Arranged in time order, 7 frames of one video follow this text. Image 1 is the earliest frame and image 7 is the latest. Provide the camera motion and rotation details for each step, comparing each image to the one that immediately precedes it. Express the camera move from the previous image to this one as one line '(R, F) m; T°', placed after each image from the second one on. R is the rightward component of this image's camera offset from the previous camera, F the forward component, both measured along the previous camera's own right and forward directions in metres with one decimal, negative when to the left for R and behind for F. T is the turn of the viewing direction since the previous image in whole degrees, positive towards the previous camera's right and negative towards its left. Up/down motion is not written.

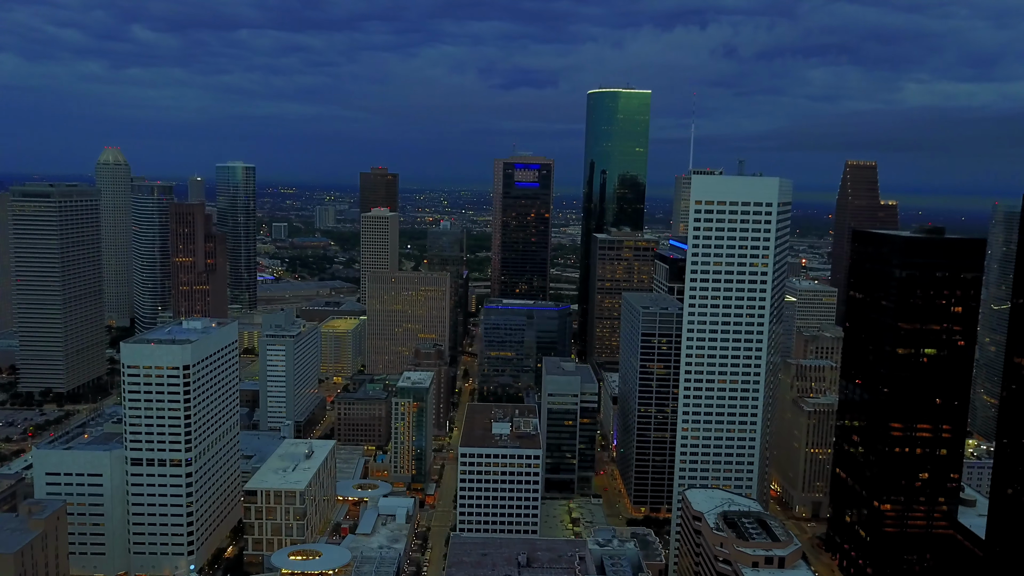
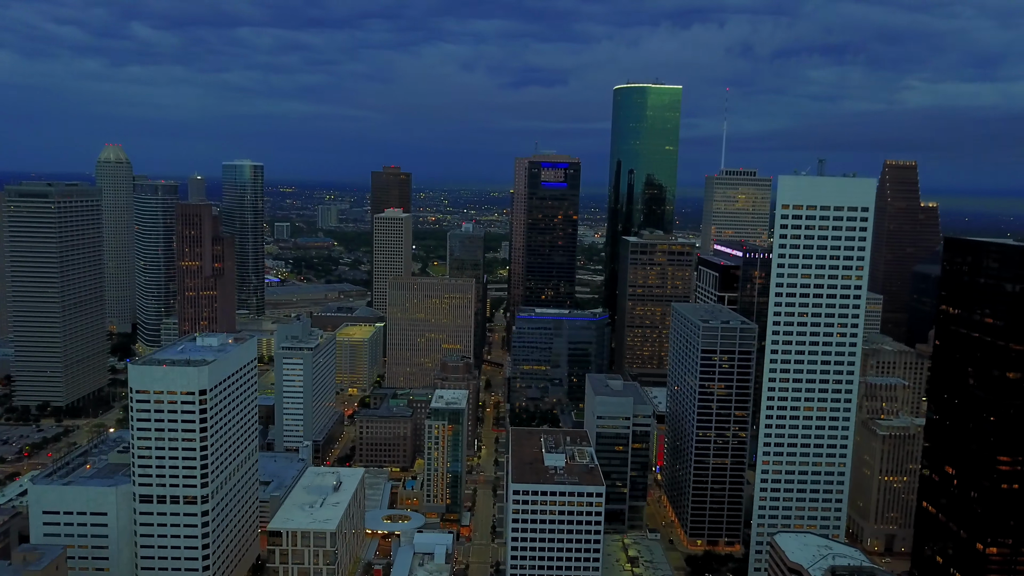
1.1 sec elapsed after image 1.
(-5.6, +9.9) m; 0°
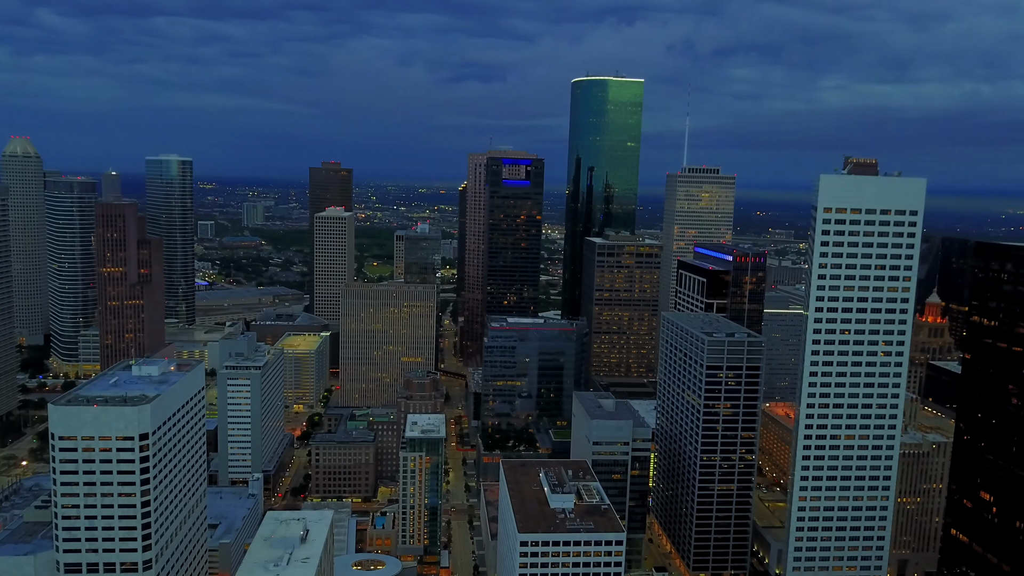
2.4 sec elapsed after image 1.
(-6.0, +11.2) m; +5°
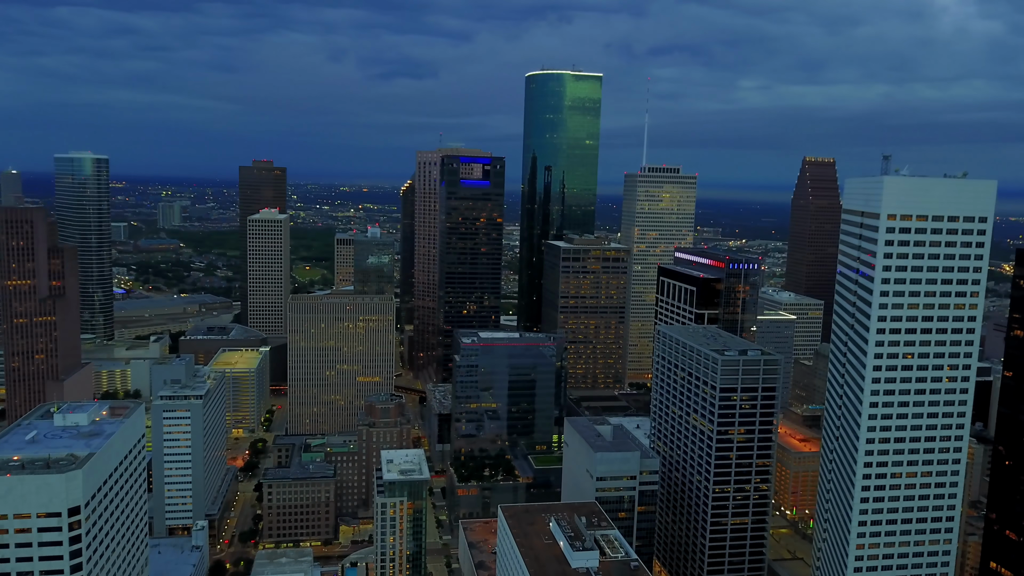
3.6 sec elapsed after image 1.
(-6.3, +11.2) m; +5°
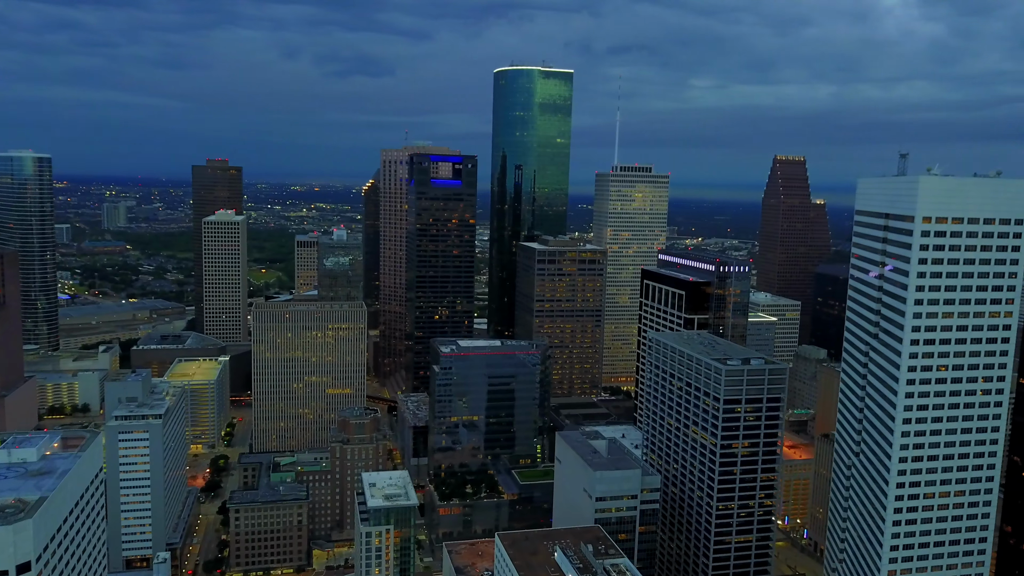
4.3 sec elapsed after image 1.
(-3.3, +5.5) m; +3°
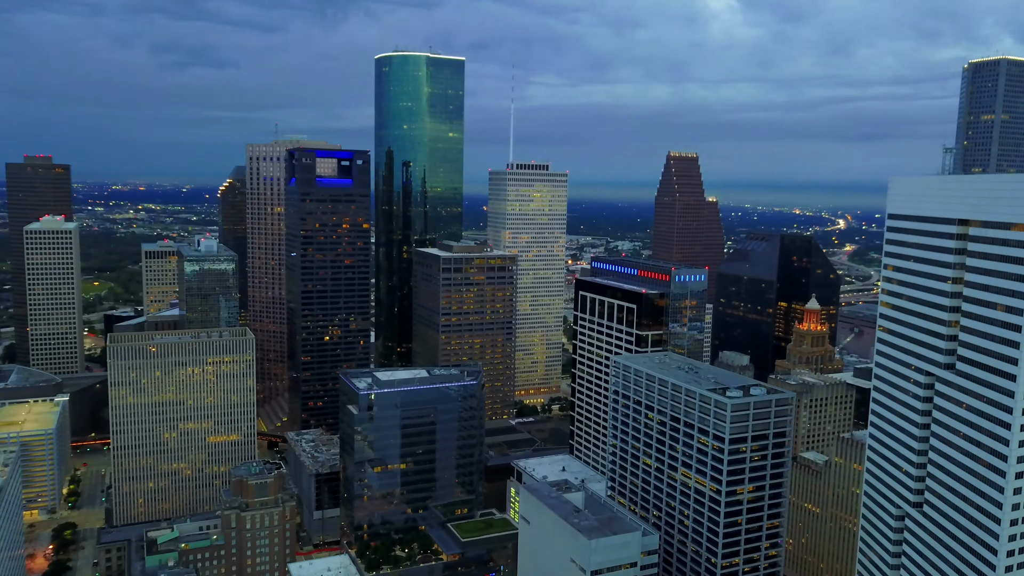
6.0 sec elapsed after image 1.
(-8.6, +16.0) m; +11°
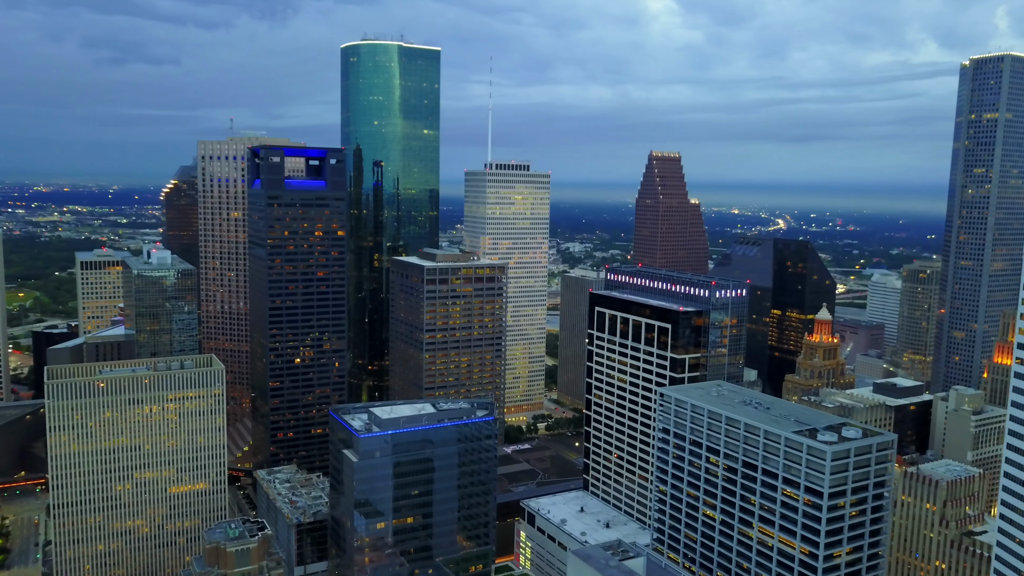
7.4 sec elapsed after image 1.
(-7.3, +12.2) m; +4°
